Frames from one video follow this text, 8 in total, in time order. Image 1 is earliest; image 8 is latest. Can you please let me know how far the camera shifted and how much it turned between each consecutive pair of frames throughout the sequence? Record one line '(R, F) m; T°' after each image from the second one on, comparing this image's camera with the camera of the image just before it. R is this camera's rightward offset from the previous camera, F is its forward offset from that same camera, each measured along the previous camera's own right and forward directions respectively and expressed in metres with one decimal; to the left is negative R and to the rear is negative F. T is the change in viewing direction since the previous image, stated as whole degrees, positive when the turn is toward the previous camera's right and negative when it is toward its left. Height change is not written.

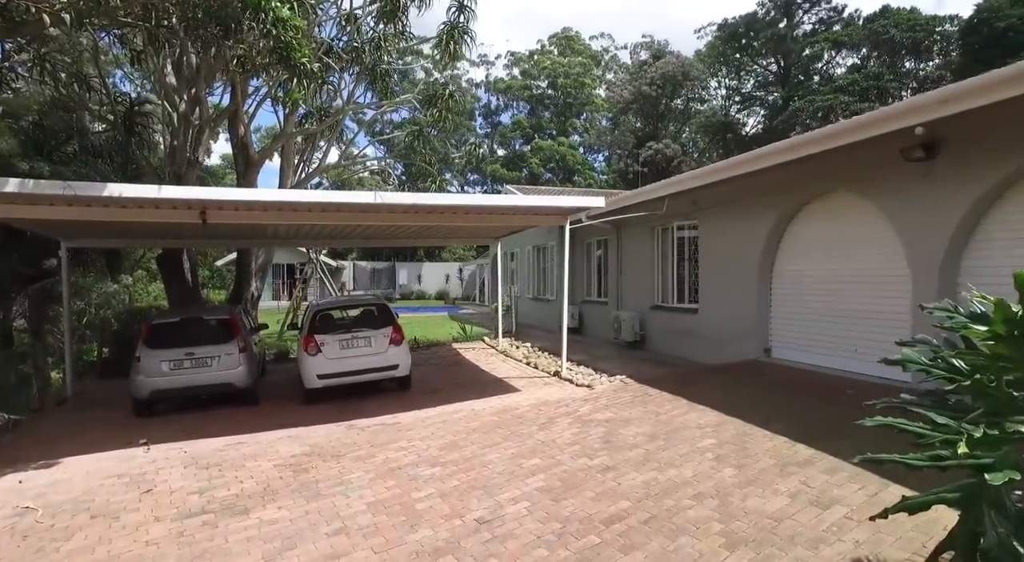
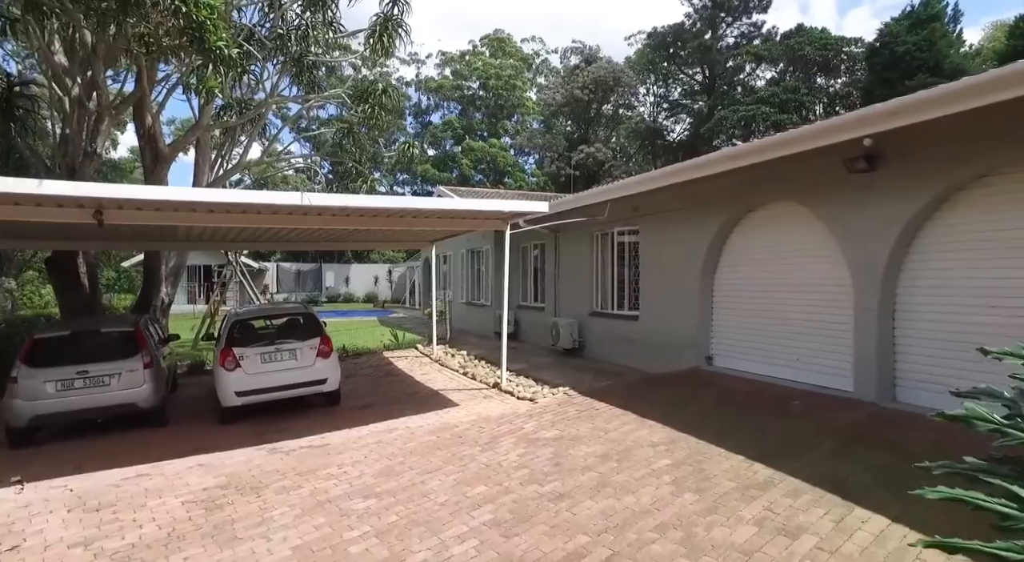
(-0.1, +0.4) m; +7°
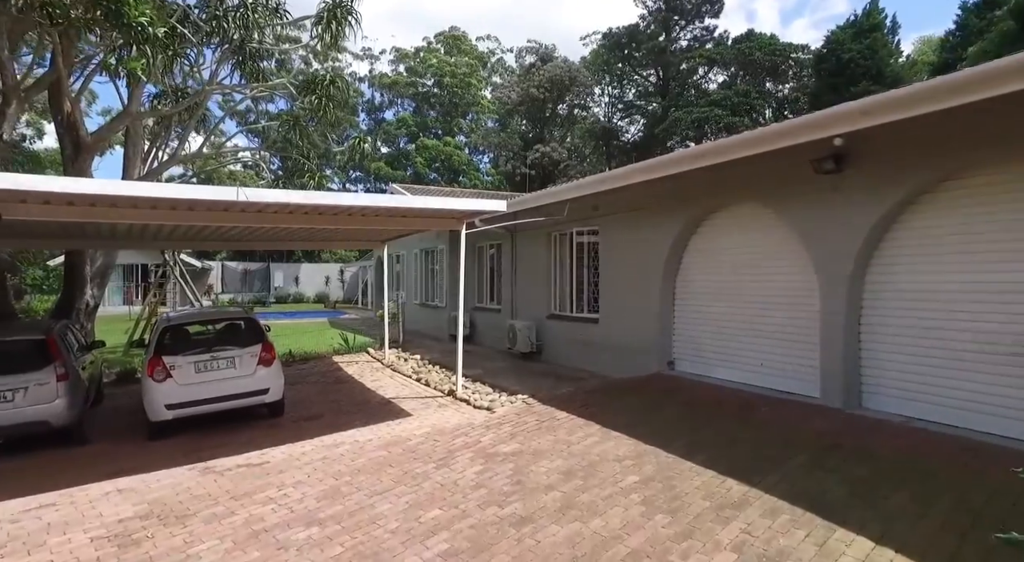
(0.0, +0.4) m; +5°
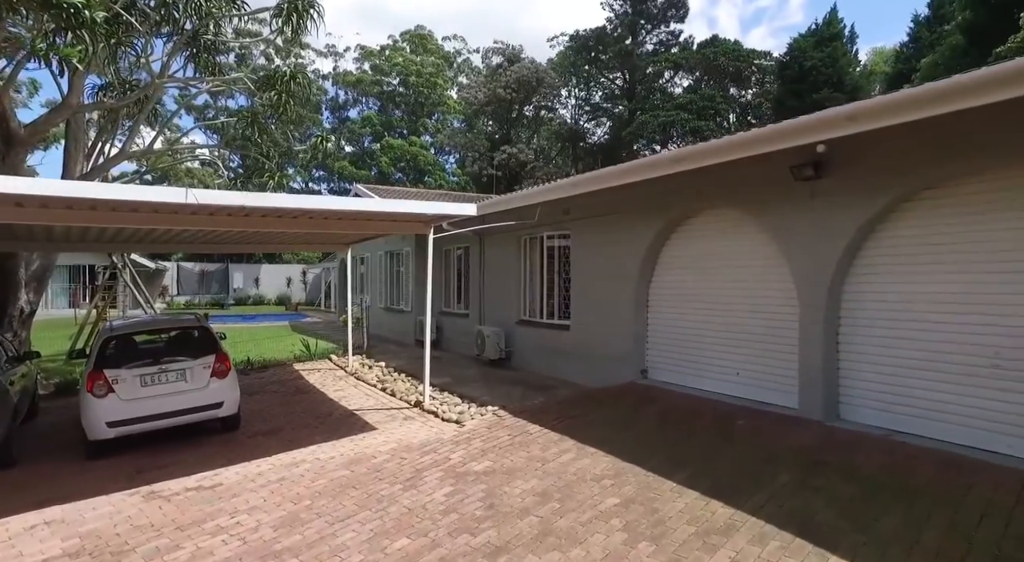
(0.0, +0.3) m; +4°
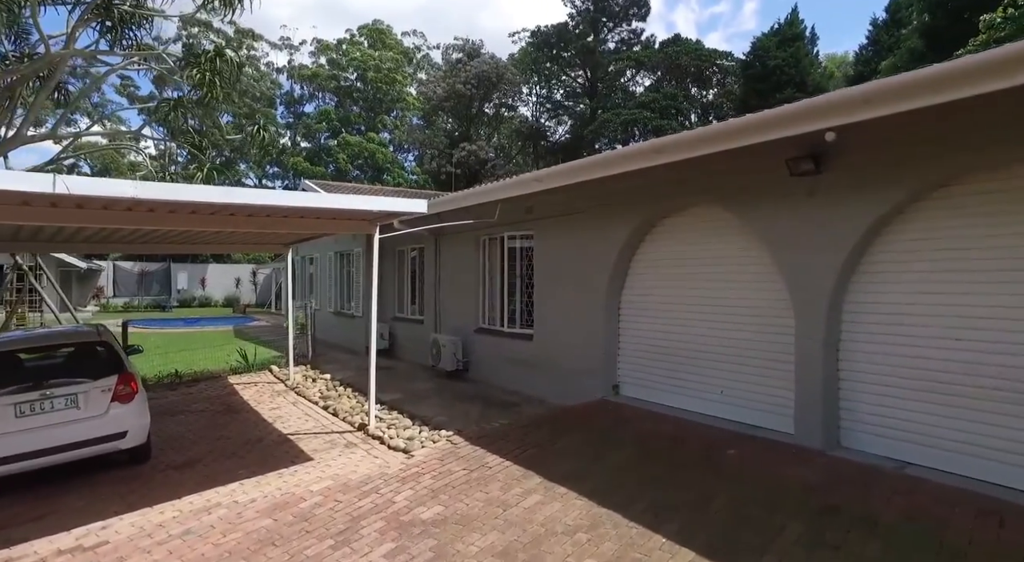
(0.0, +0.8) m; +4°
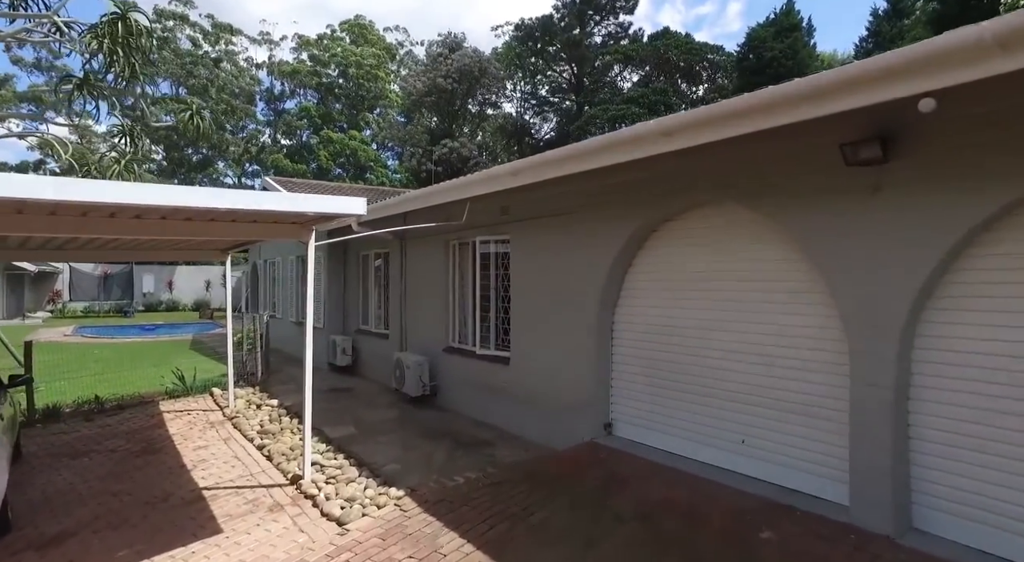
(+0.2, +1.2) m; +1°
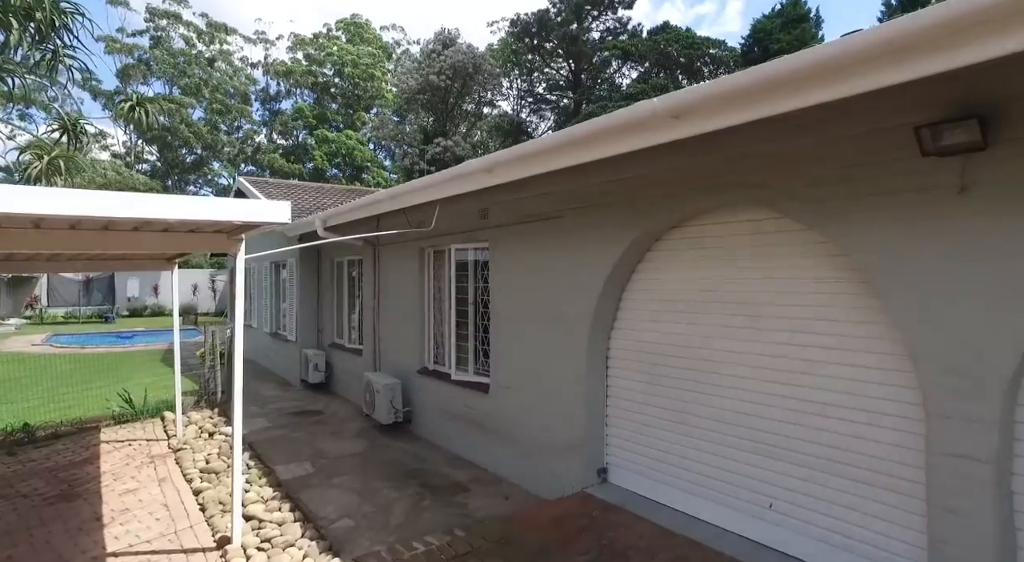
(+0.2, +0.9) m; 0°
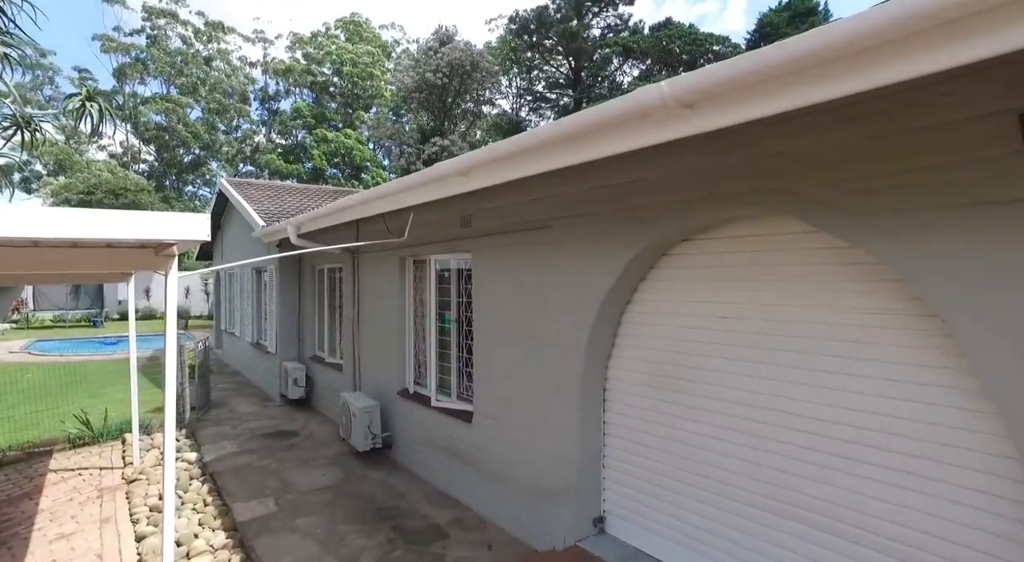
(+0.1, +0.7) m; 0°
